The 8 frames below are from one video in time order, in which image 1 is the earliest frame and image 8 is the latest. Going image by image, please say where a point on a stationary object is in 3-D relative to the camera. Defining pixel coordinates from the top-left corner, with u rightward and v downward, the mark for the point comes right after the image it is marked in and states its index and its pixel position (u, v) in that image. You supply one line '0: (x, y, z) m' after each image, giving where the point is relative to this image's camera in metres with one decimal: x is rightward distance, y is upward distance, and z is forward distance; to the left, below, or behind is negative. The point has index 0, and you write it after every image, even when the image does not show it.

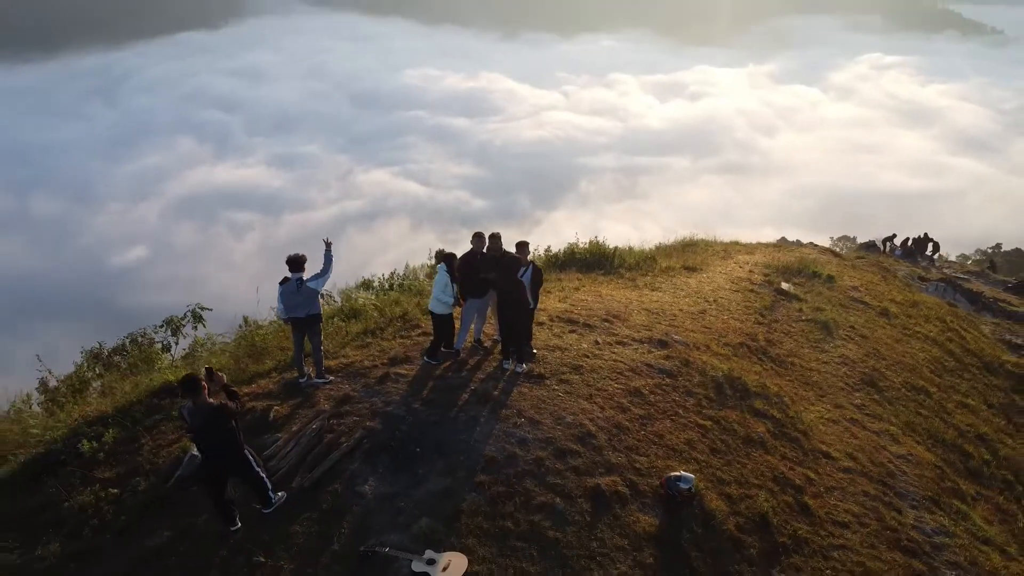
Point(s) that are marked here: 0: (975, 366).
0: (+6.0, -1.0, +8.7) m
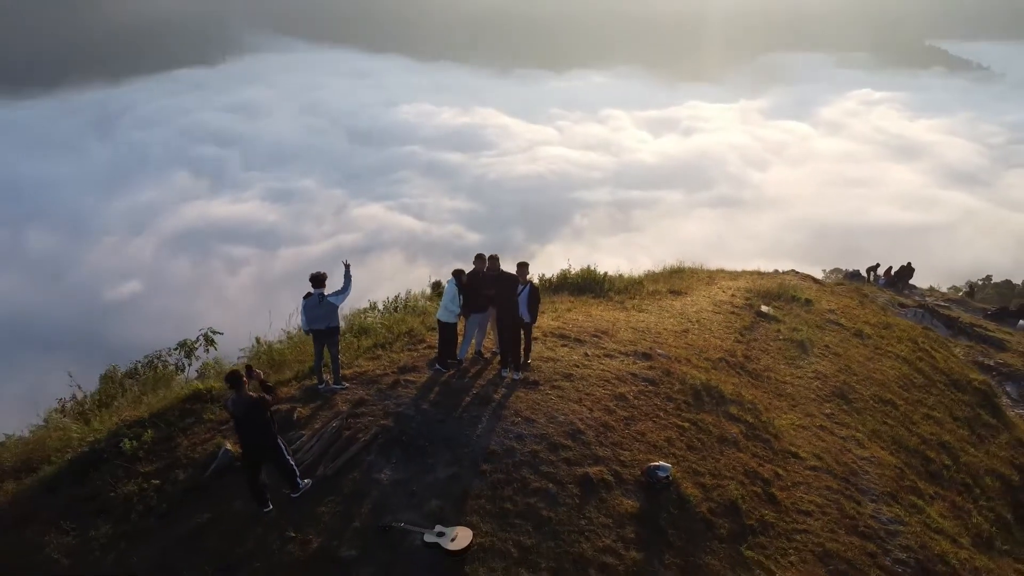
0: (+6.0, -1.3, +9.3) m
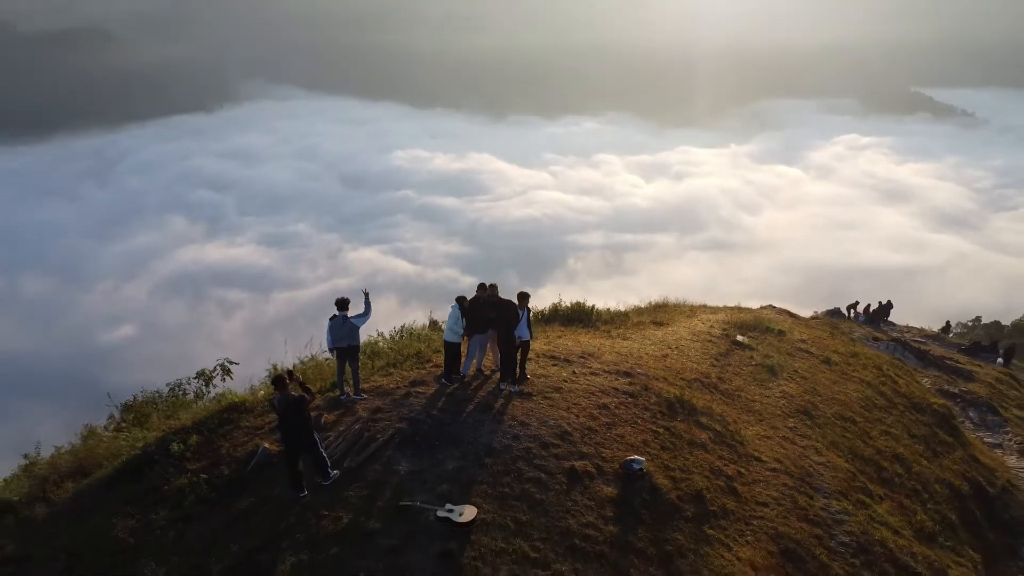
0: (+5.9, -1.8, +10.2) m
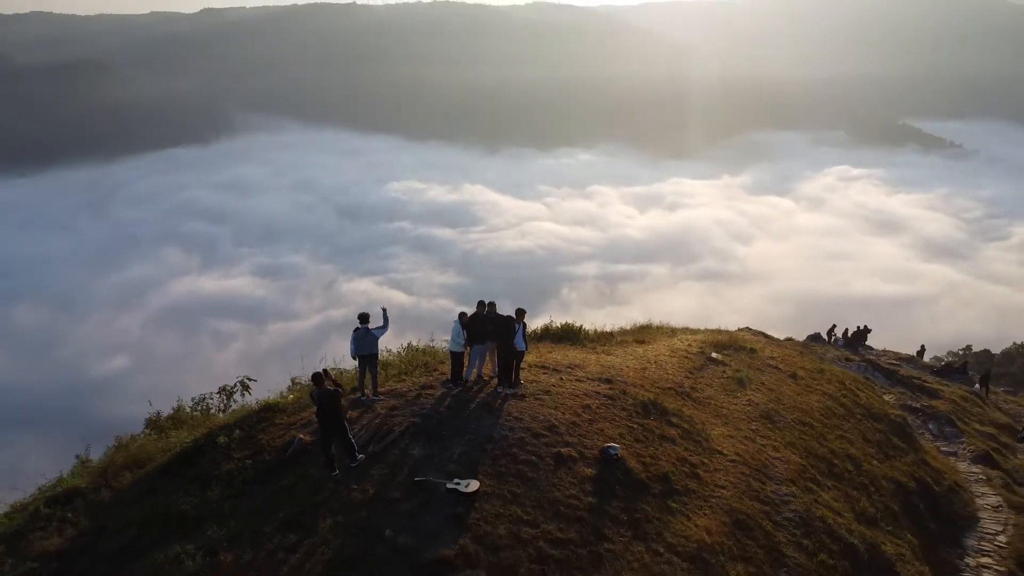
0: (+5.8, -2.1, +11.2) m
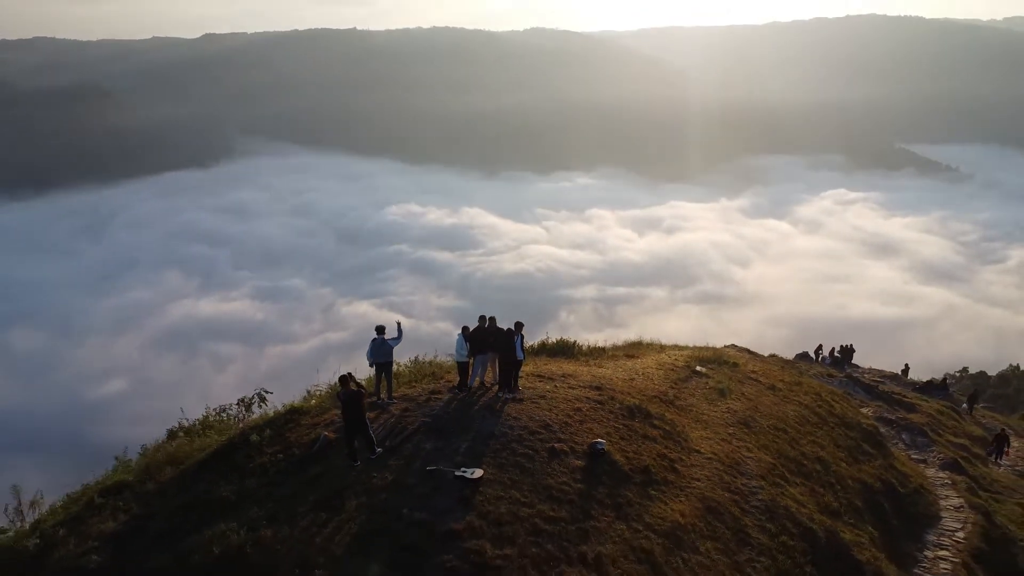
0: (+5.8, -2.4, +12.1) m
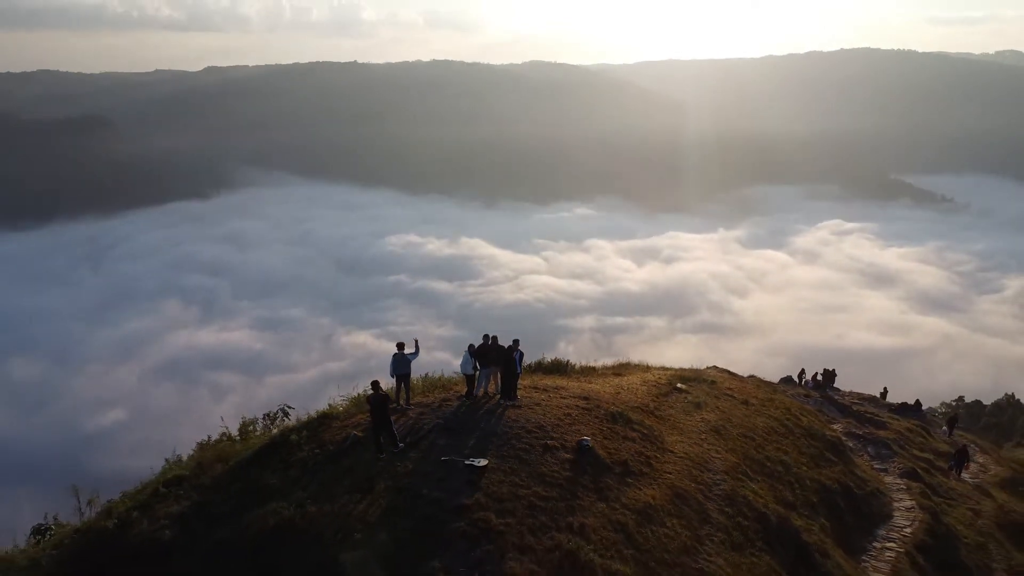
0: (+5.8, -2.9, +13.5) m
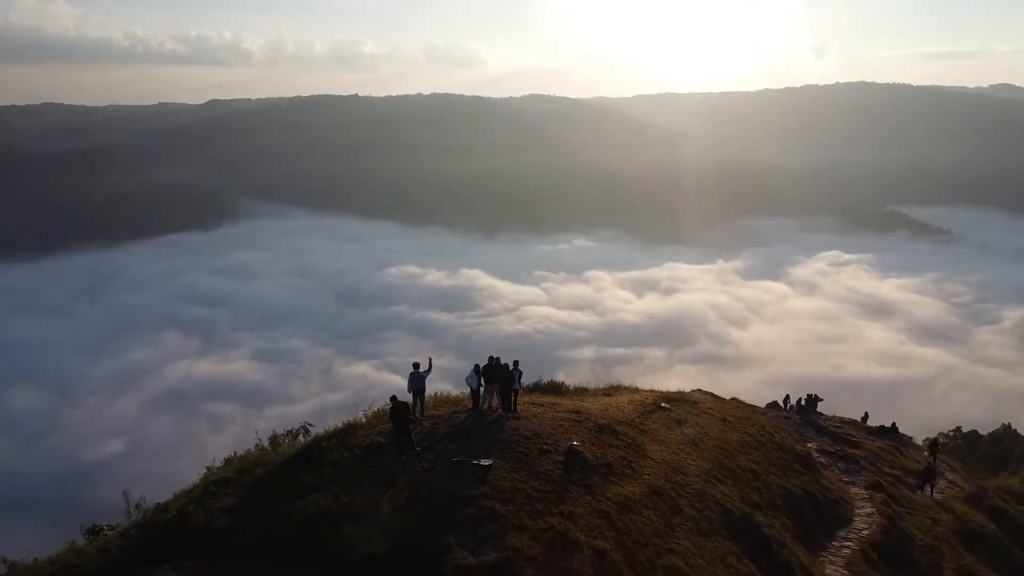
0: (+5.8, -3.6, +14.9) m
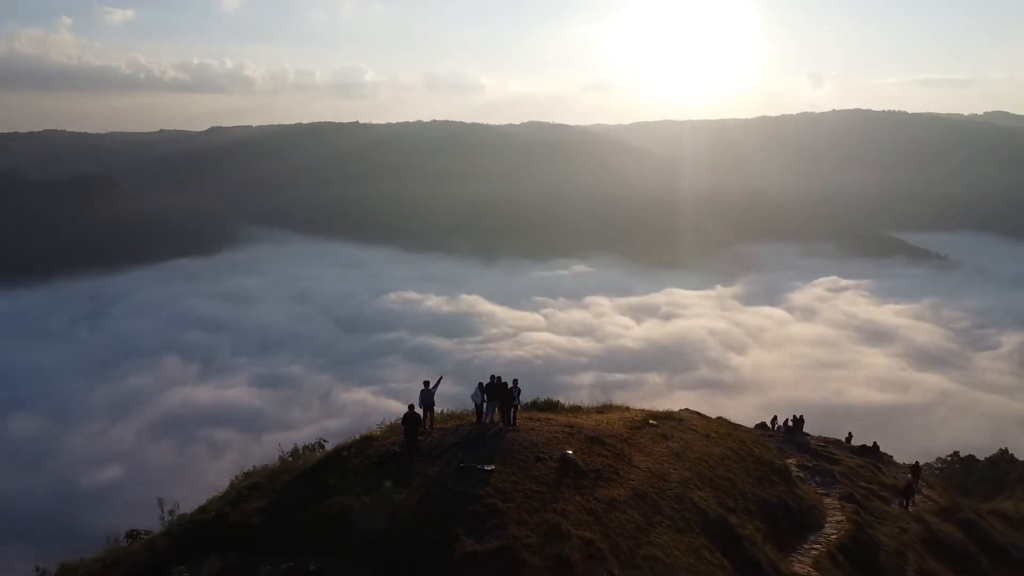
0: (+5.8, -4.2, +16.2) m
